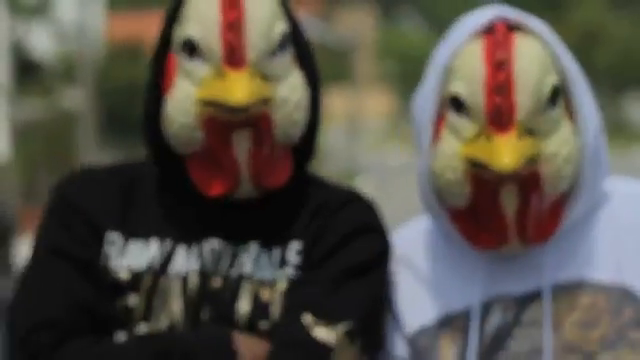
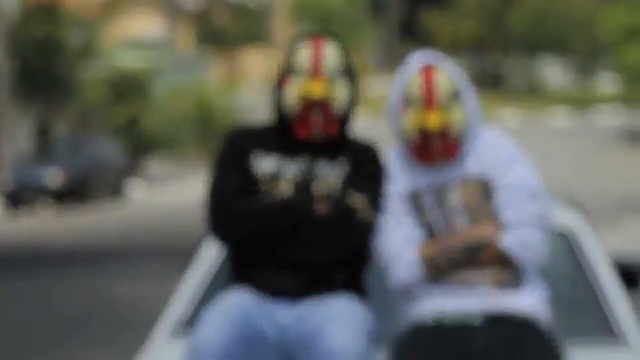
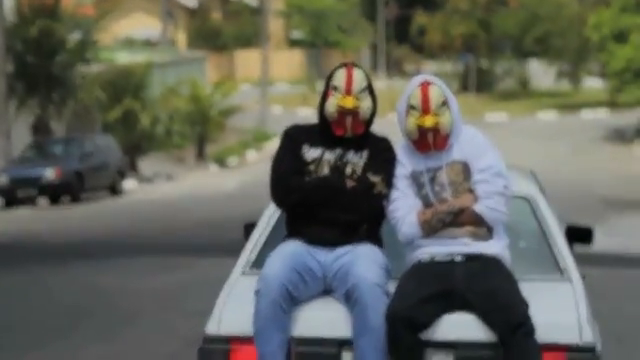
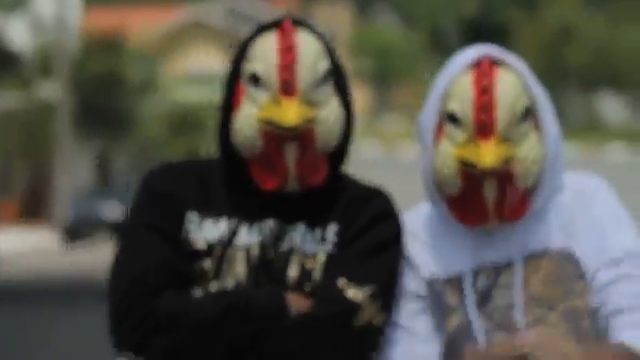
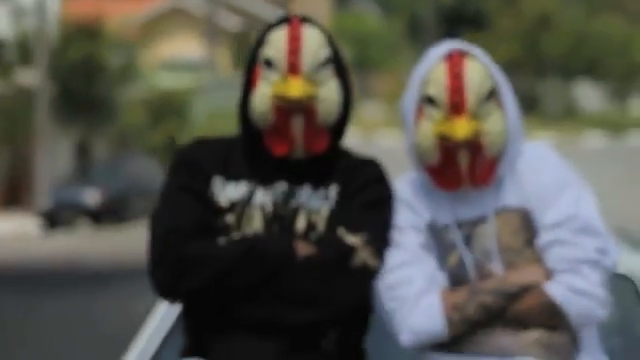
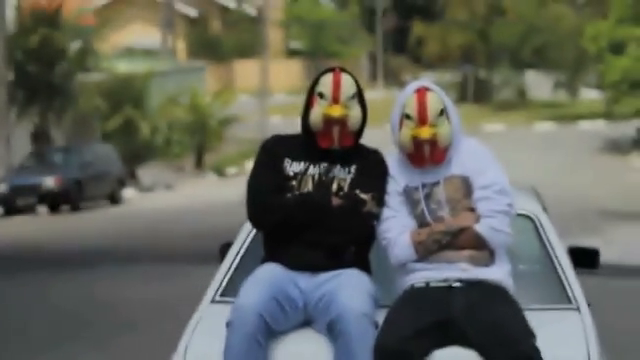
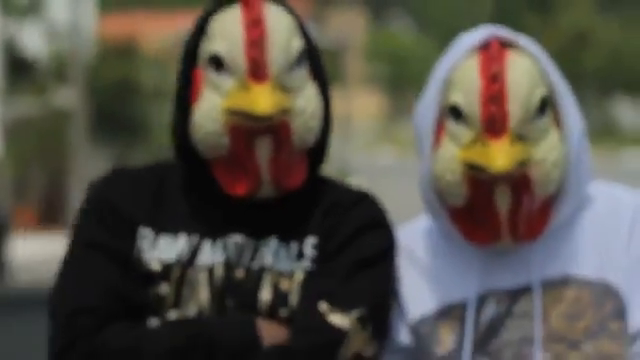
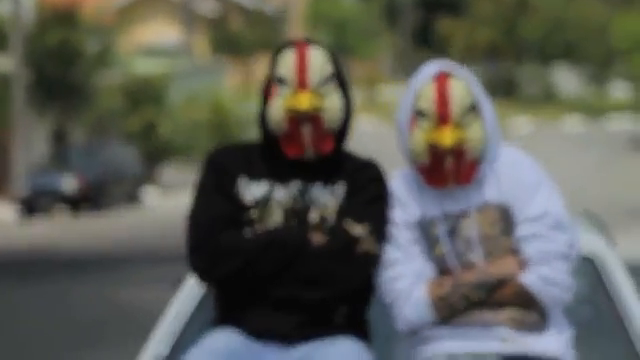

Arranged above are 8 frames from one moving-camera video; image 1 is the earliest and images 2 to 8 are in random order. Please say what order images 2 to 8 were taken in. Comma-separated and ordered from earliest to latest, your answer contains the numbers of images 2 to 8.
7, 4, 5, 8, 2, 6, 3
